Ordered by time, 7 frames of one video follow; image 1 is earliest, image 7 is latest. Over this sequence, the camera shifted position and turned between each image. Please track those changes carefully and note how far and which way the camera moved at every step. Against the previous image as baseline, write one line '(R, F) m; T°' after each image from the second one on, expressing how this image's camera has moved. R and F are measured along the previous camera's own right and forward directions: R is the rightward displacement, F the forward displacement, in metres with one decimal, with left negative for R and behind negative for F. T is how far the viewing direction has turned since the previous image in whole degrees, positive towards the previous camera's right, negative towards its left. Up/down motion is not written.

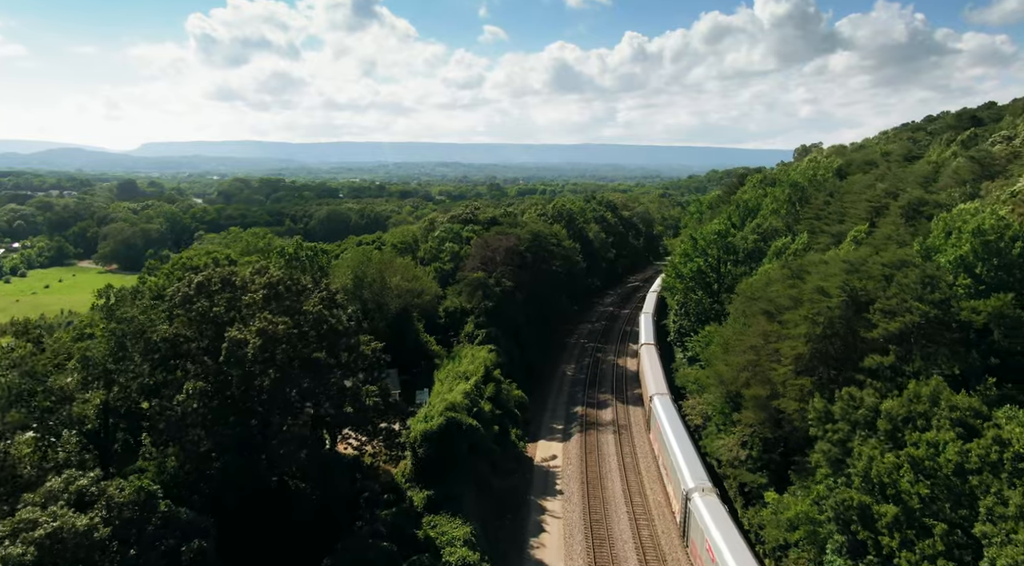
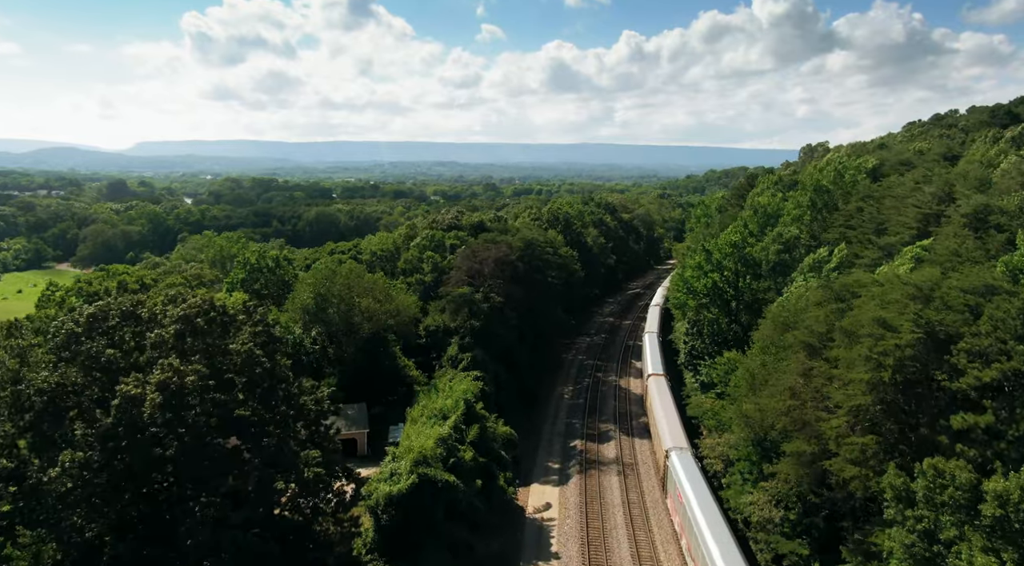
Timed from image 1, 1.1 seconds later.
(+0.4, +5.9) m; 0°
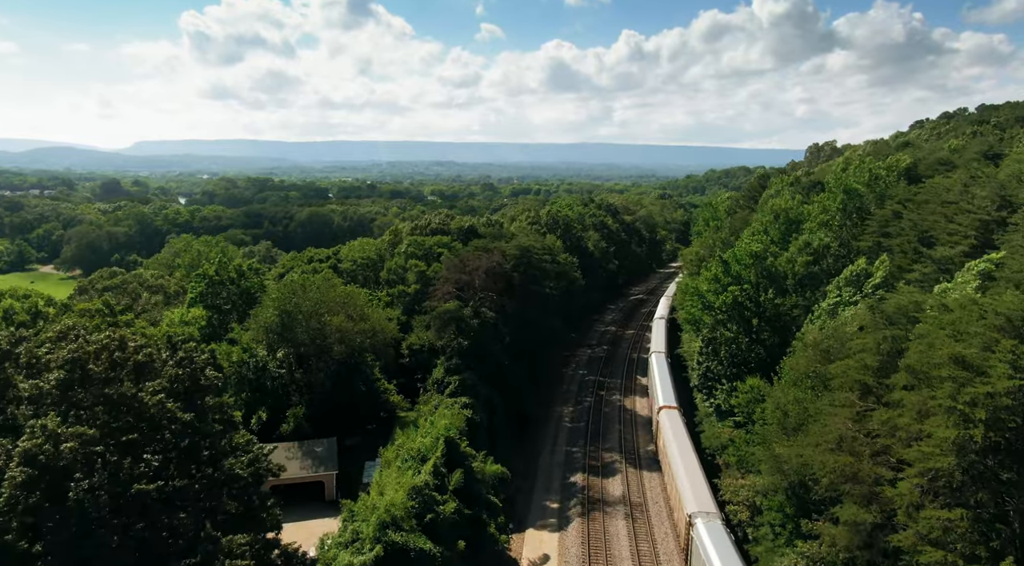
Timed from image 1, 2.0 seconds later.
(+0.3, +4.7) m; 0°
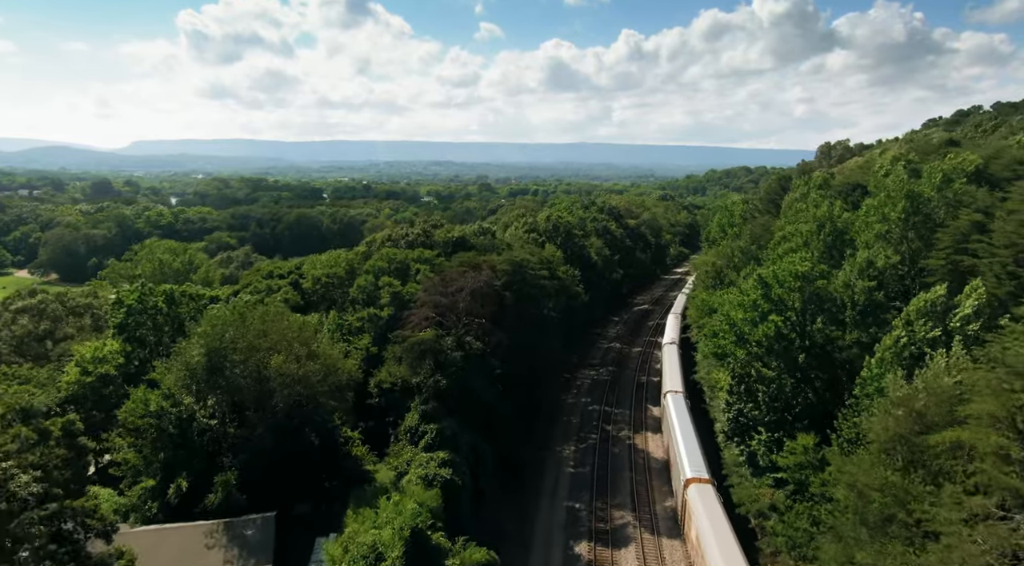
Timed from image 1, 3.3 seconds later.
(+0.3, +6.9) m; 0°
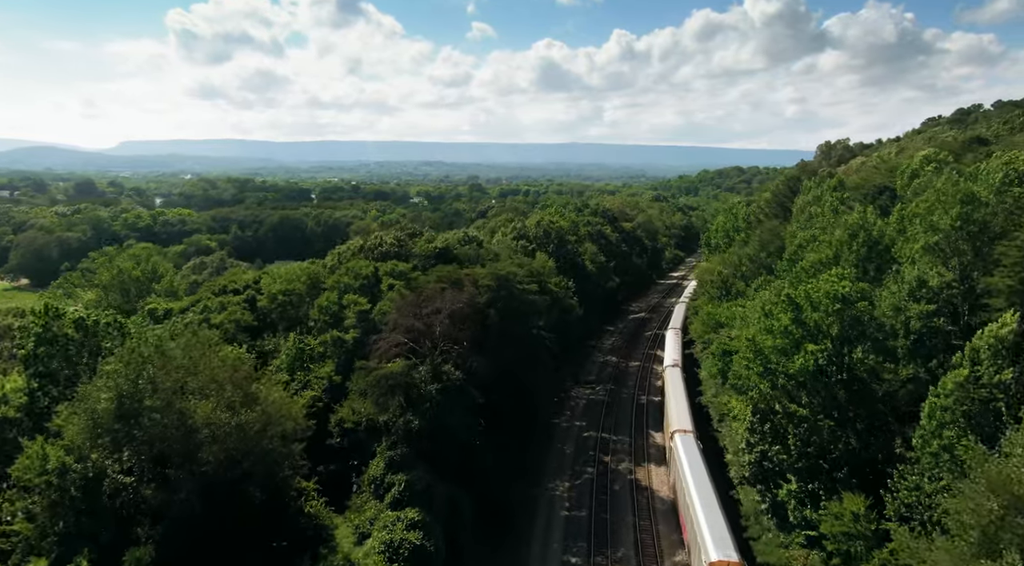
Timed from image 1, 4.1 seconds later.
(+0.3, +4.9) m; +1°
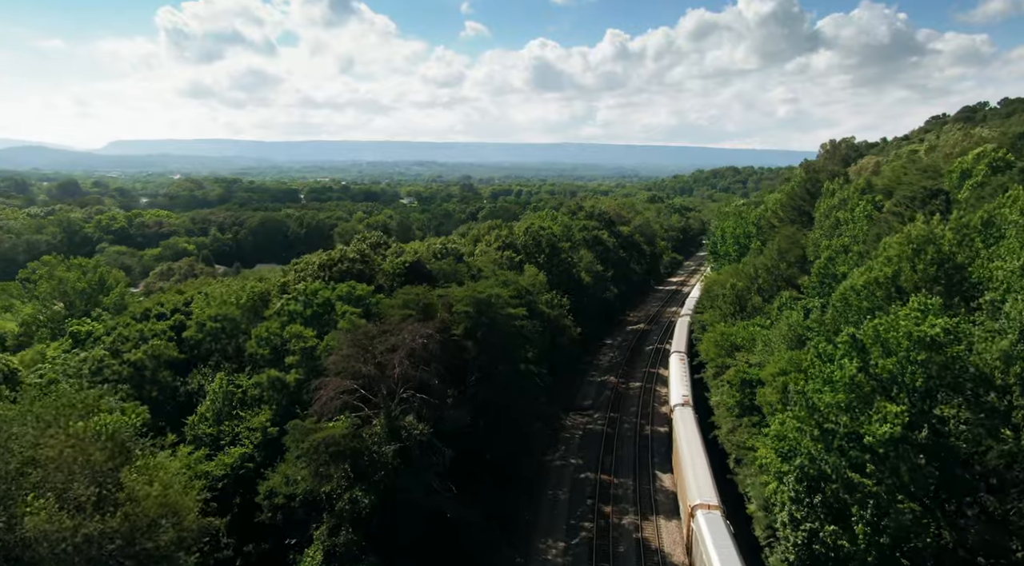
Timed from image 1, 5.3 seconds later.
(+0.4, +6.2) m; 0°
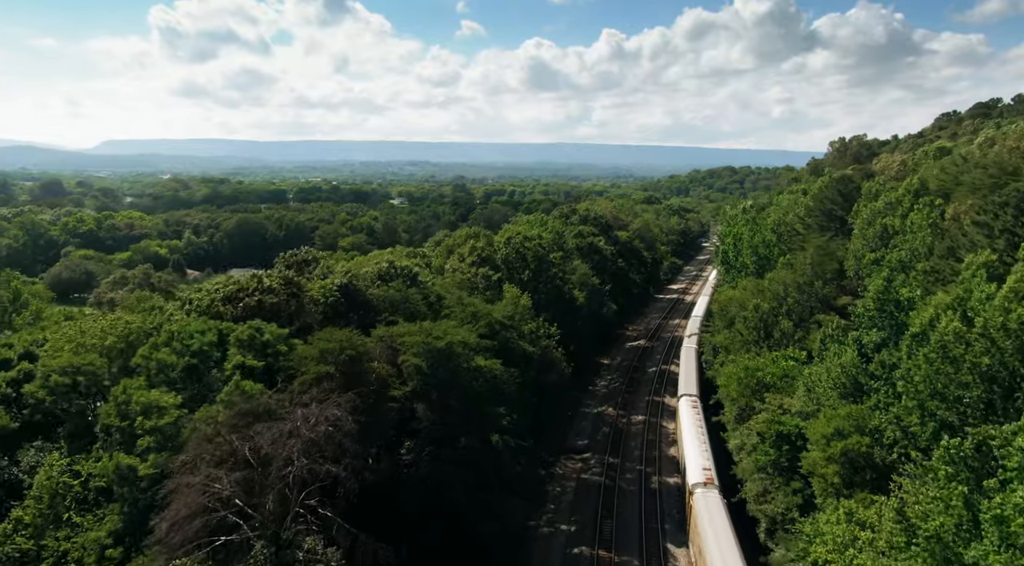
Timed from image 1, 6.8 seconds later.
(+0.8, +7.9) m; 0°
